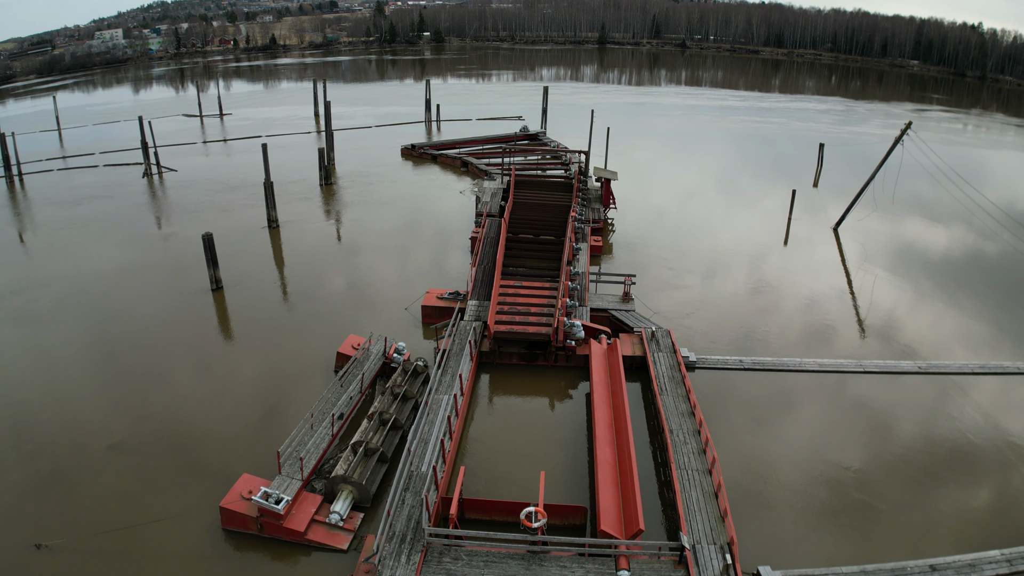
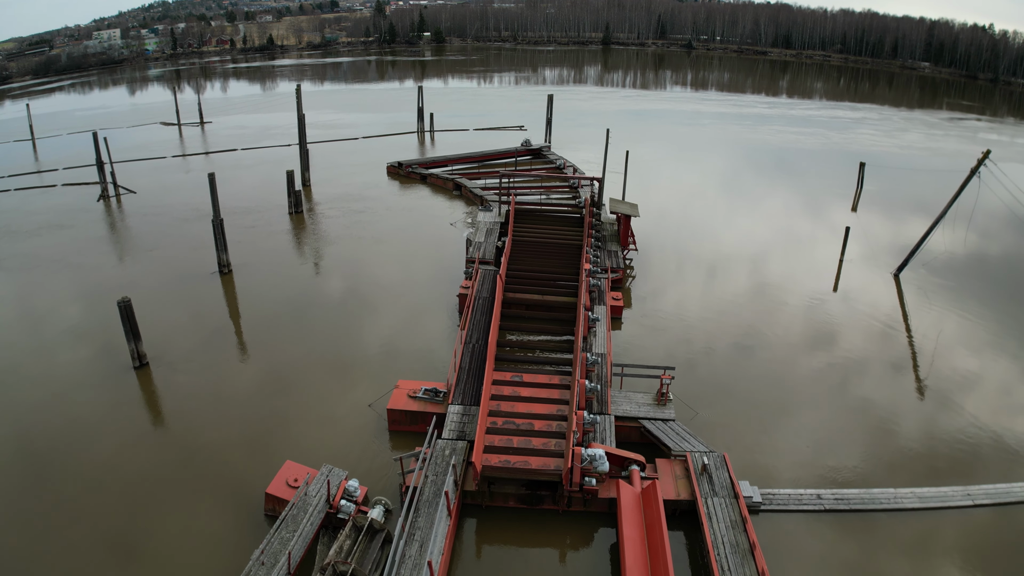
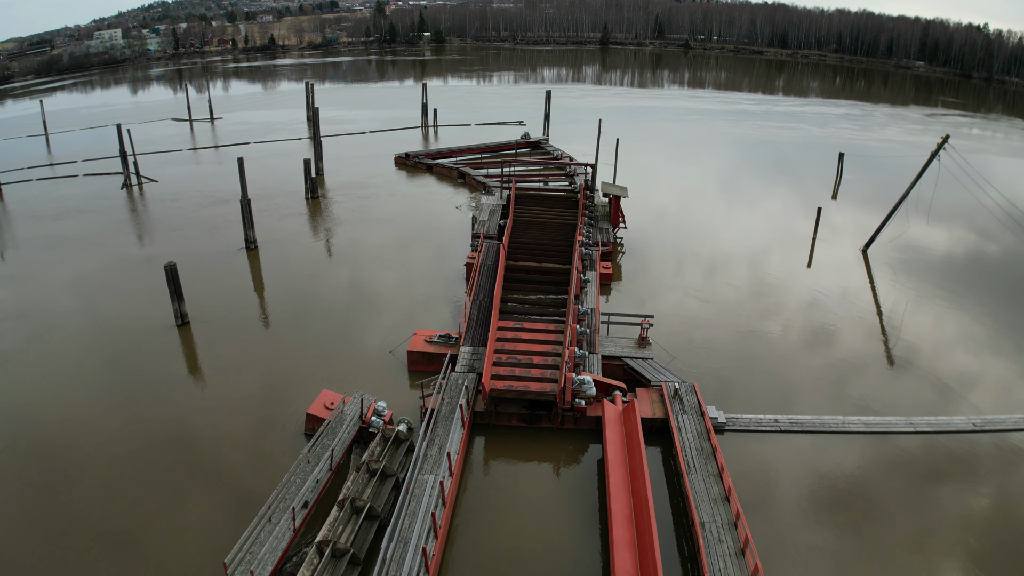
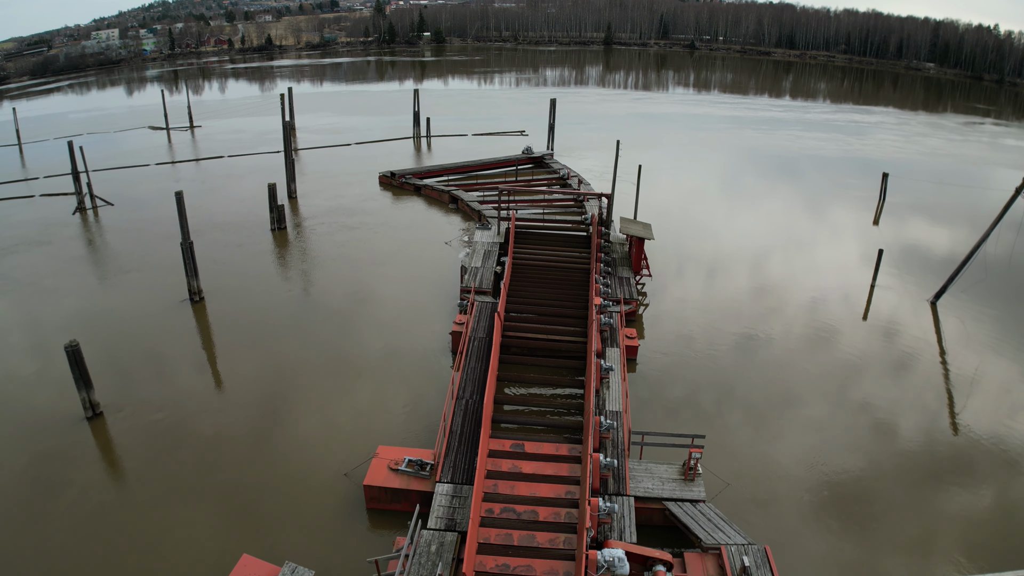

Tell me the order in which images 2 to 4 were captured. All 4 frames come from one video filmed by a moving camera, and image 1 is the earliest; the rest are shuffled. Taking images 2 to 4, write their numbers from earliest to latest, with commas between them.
3, 2, 4
